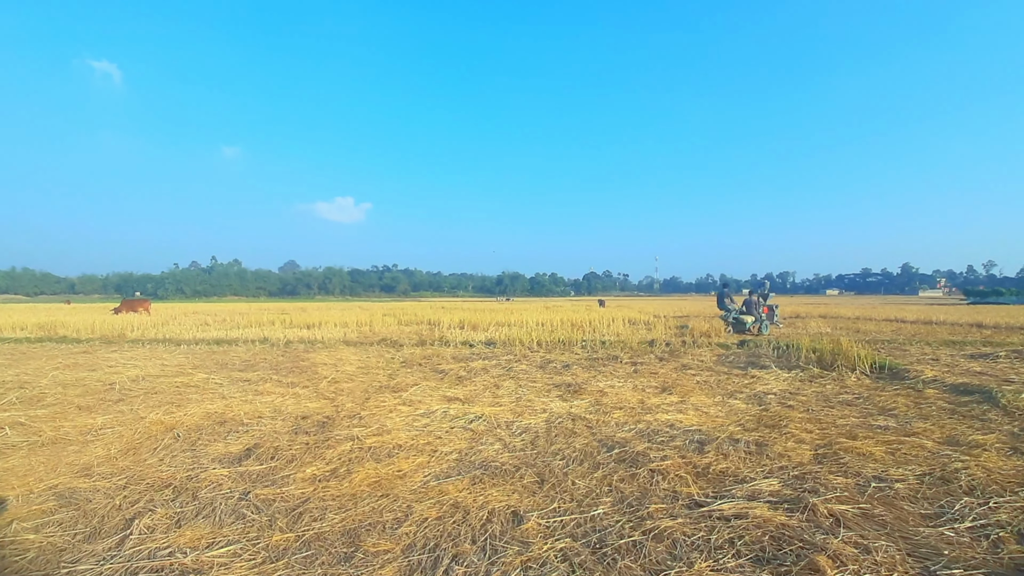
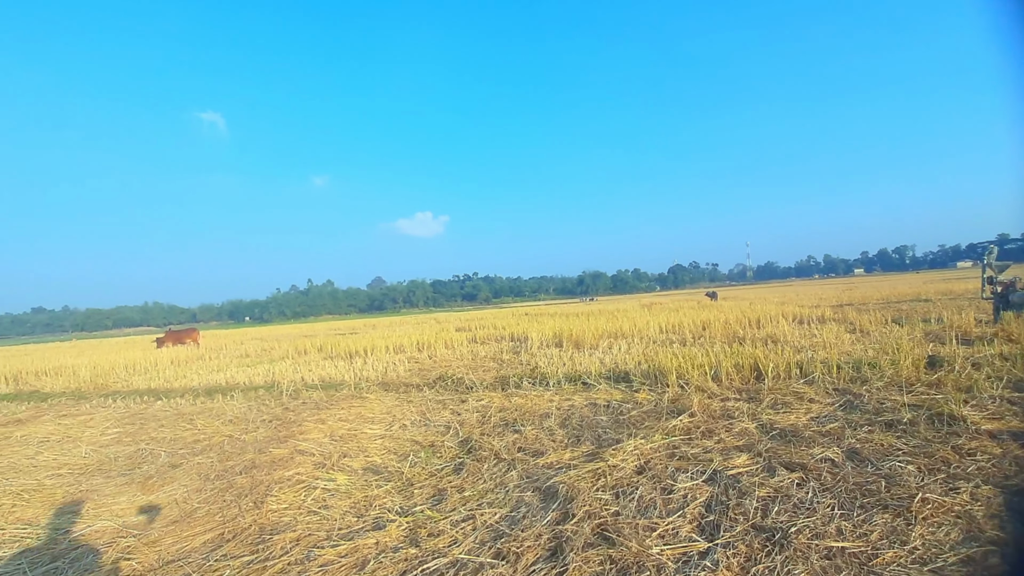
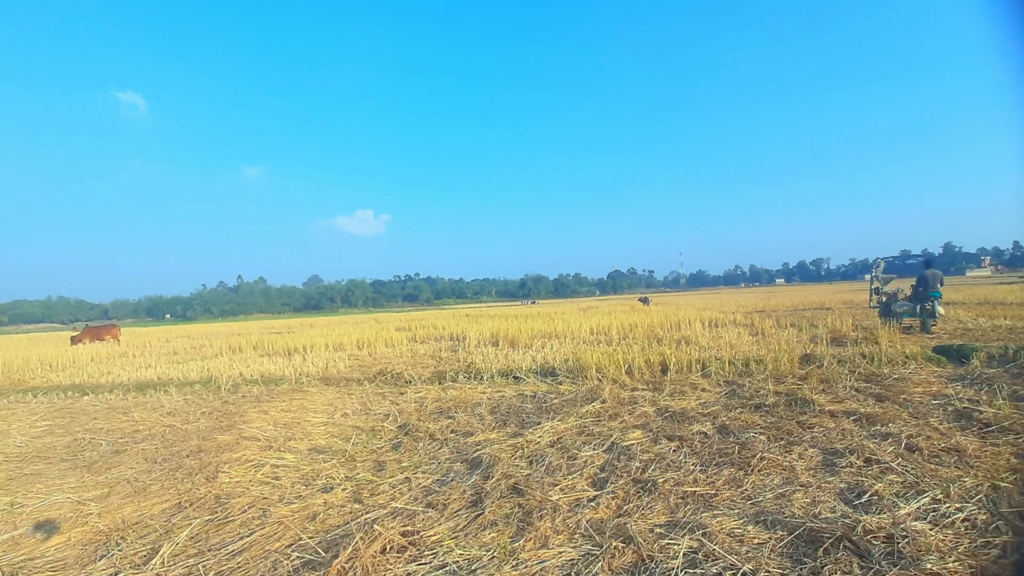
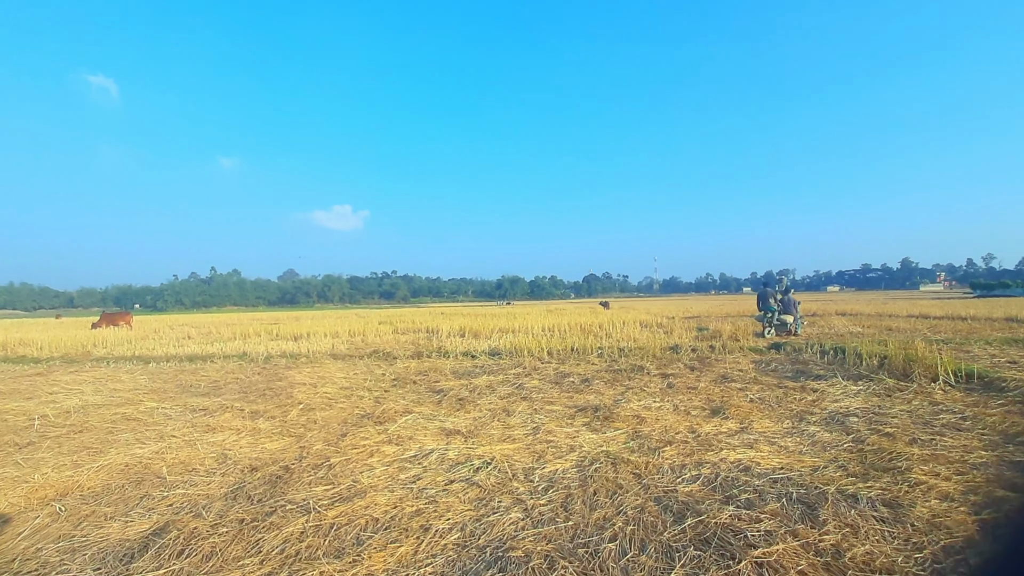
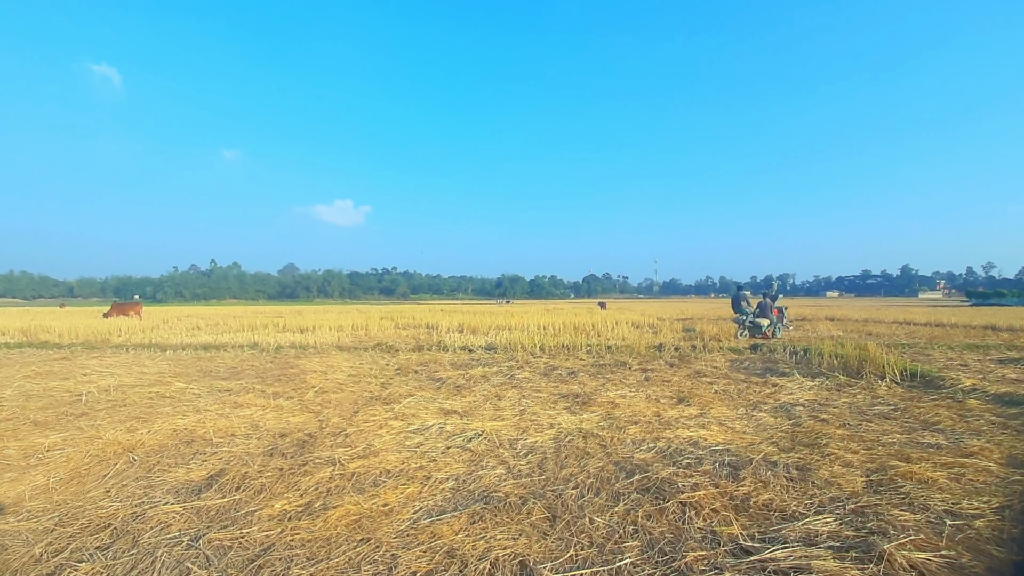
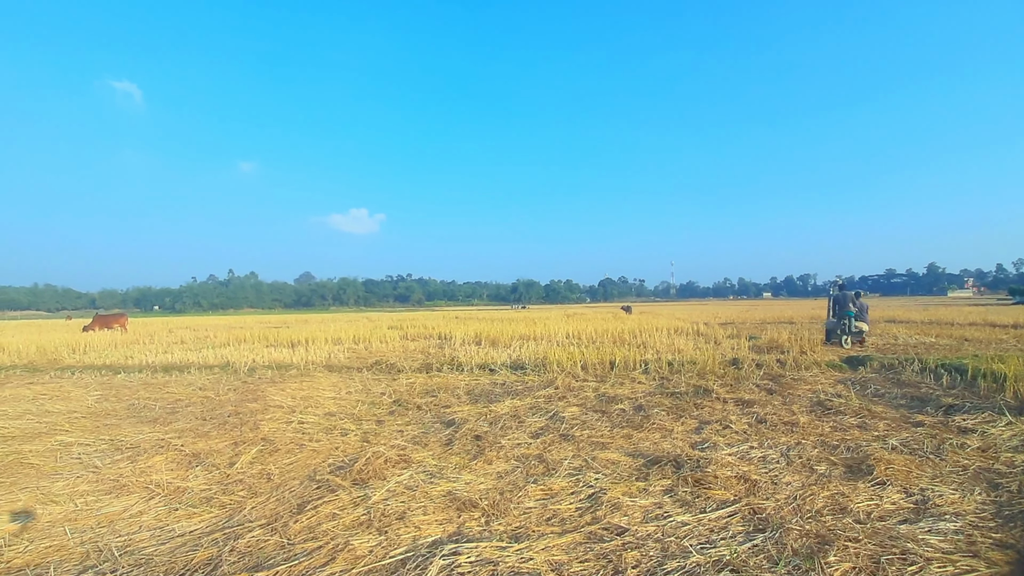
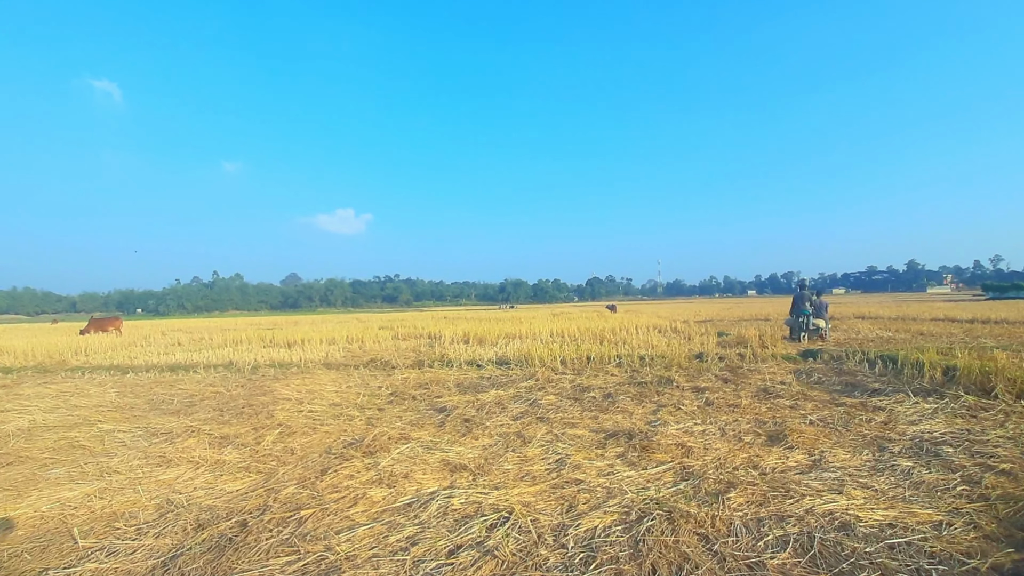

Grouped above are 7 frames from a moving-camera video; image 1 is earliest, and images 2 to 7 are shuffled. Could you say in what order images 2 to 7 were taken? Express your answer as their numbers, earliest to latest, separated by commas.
5, 4, 7, 6, 3, 2
